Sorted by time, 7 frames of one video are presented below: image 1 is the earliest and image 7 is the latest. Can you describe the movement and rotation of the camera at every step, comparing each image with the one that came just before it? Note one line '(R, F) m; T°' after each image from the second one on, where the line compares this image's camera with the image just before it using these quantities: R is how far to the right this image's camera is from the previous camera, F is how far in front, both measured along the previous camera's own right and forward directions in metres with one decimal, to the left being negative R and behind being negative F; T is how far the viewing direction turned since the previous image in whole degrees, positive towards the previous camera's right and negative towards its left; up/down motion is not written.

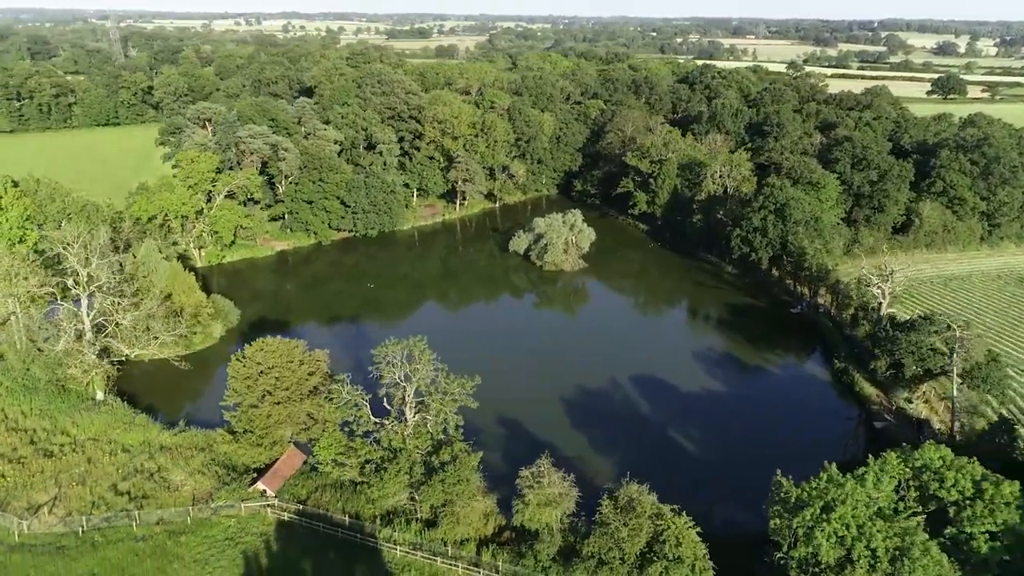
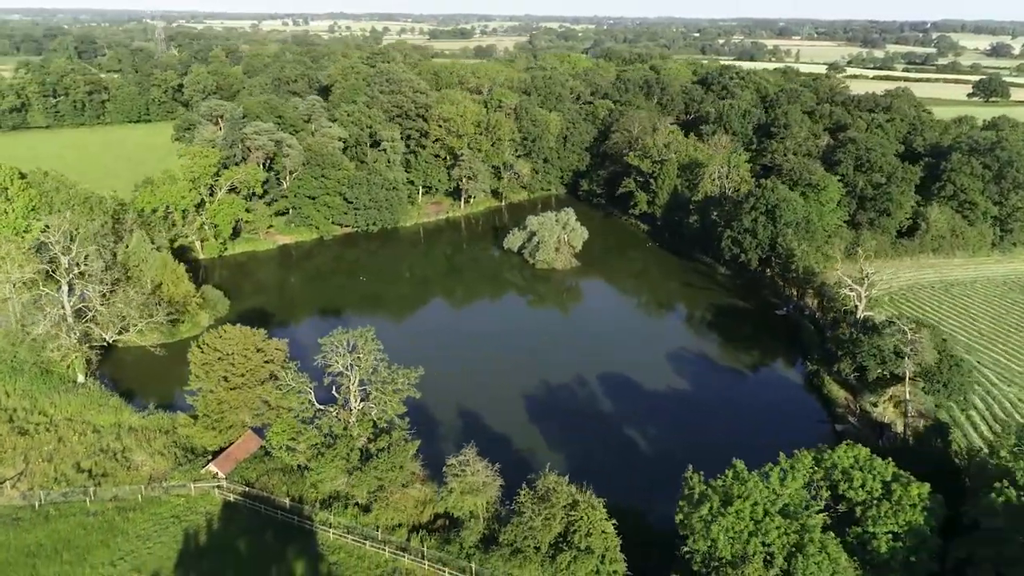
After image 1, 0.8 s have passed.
(+3.0, -0.4) m; -3°
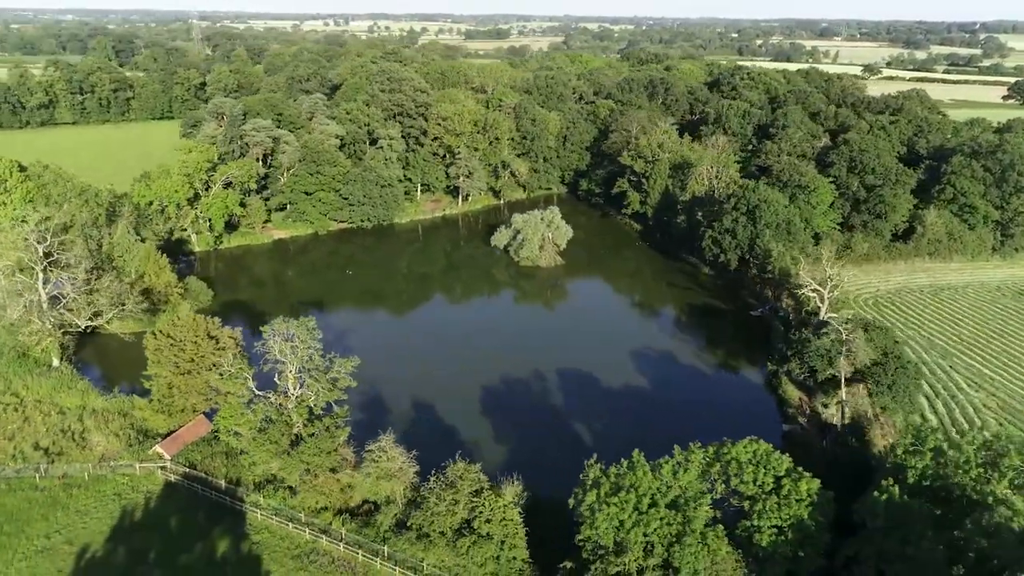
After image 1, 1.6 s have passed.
(+3.3, -0.4) m; -3°
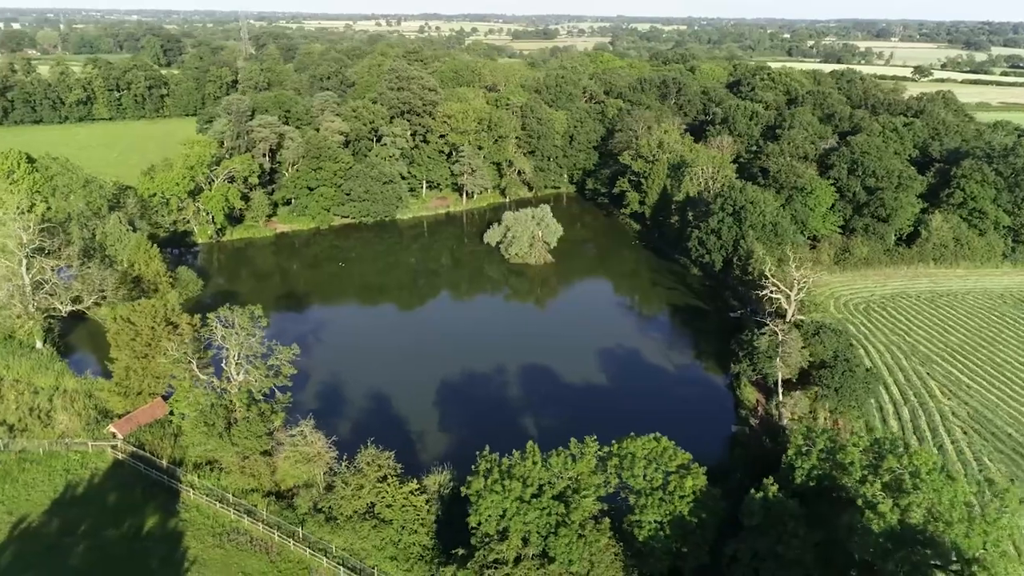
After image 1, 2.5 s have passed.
(+3.7, -0.2) m; -3°
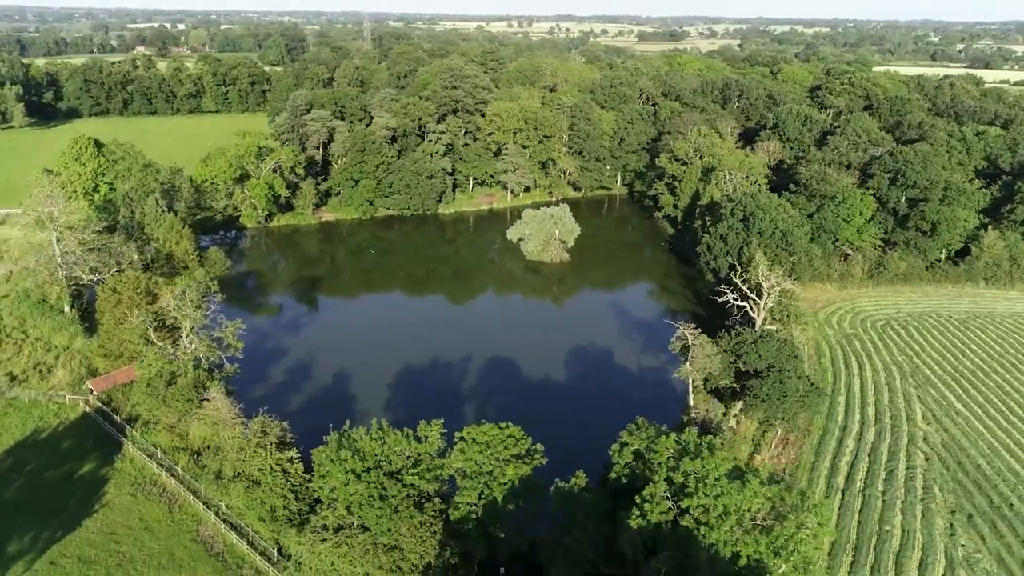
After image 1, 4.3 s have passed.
(+6.8, -0.2) m; -9°
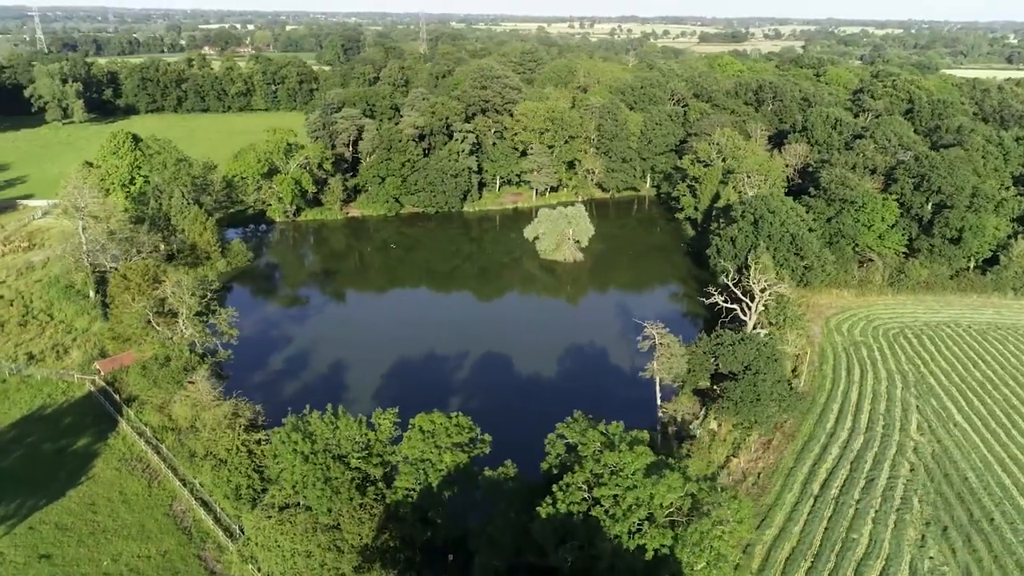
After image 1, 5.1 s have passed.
(+2.8, -0.3) m; -4°
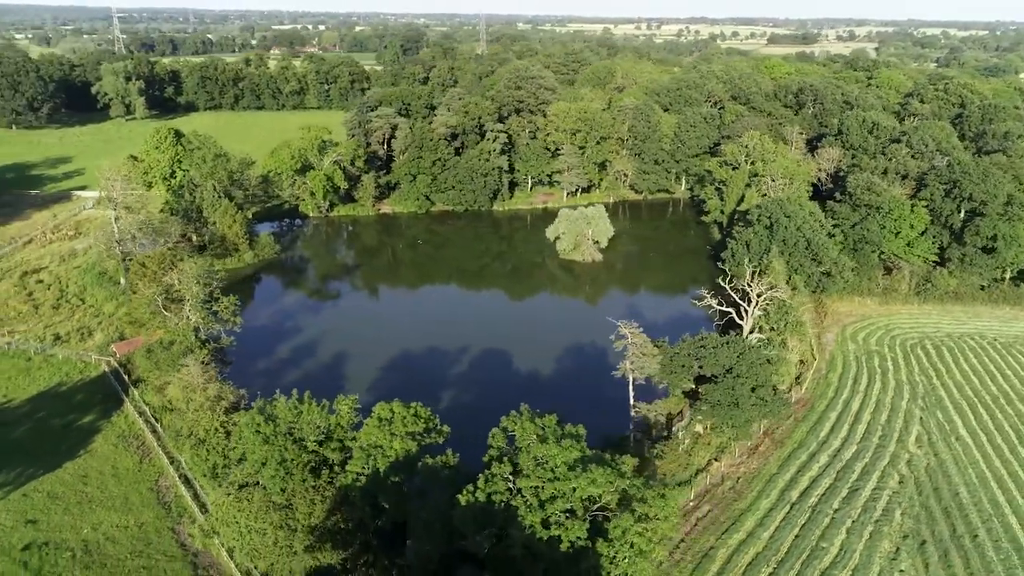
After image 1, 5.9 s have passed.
(+2.7, -0.3) m; -5°
